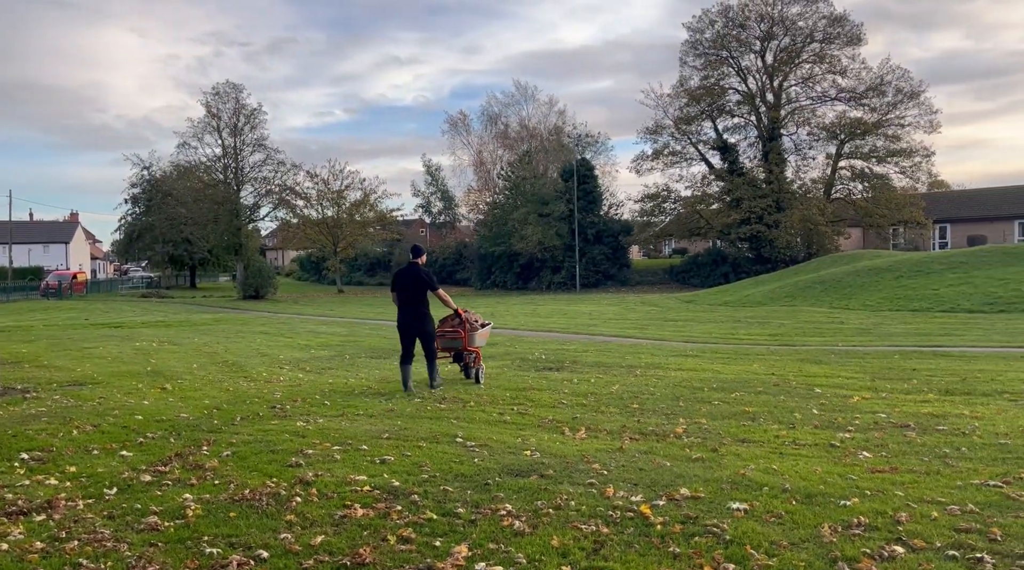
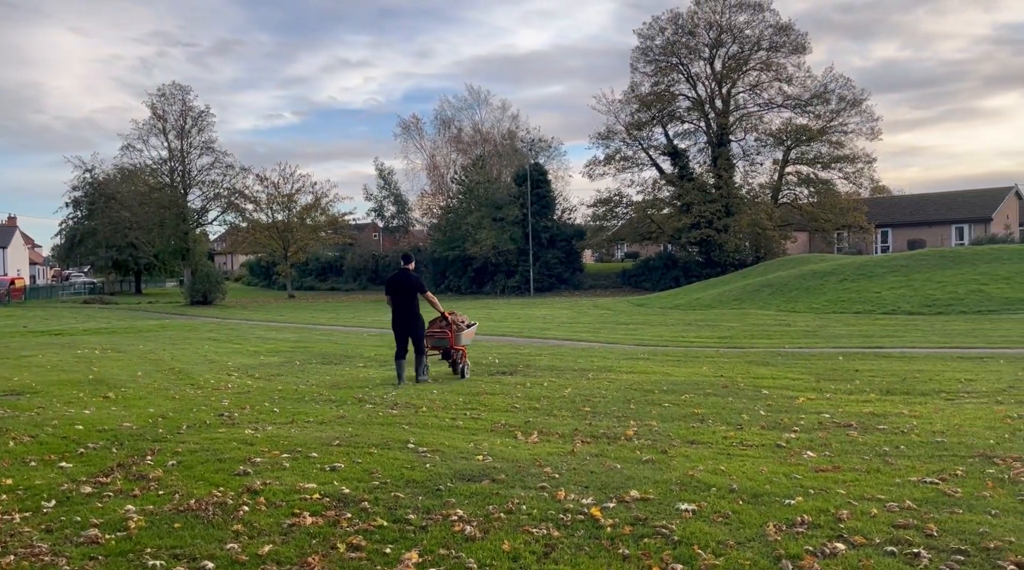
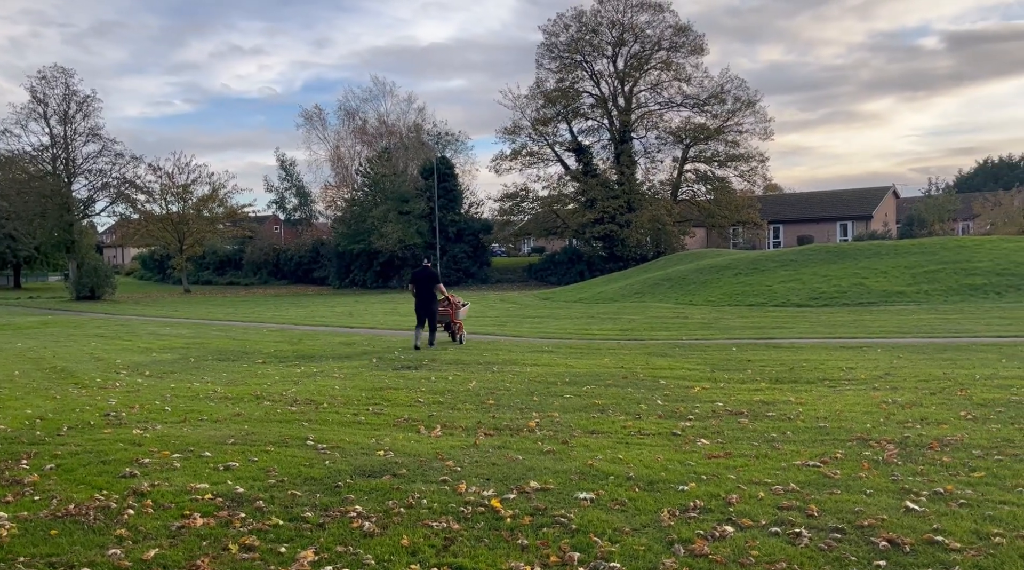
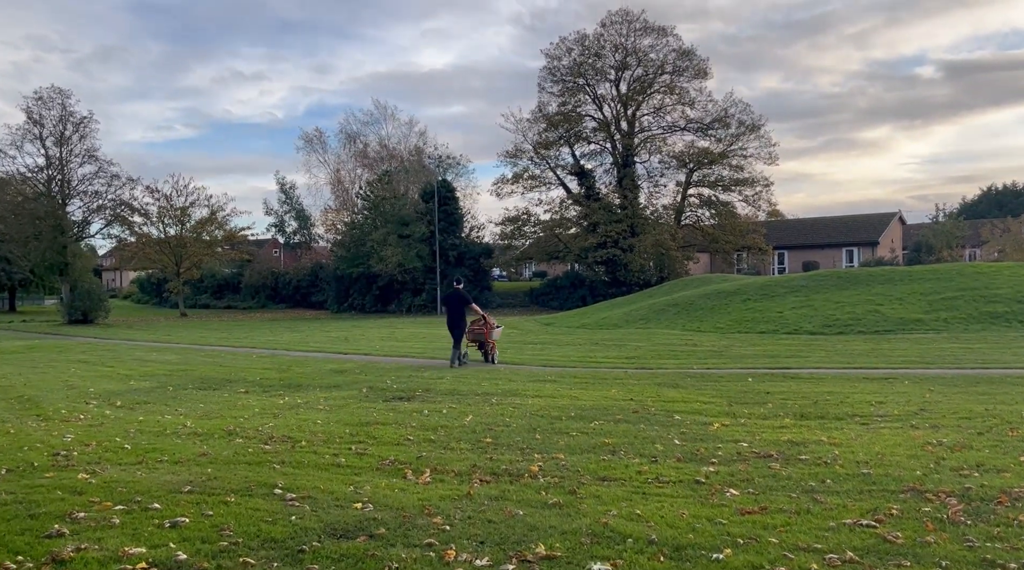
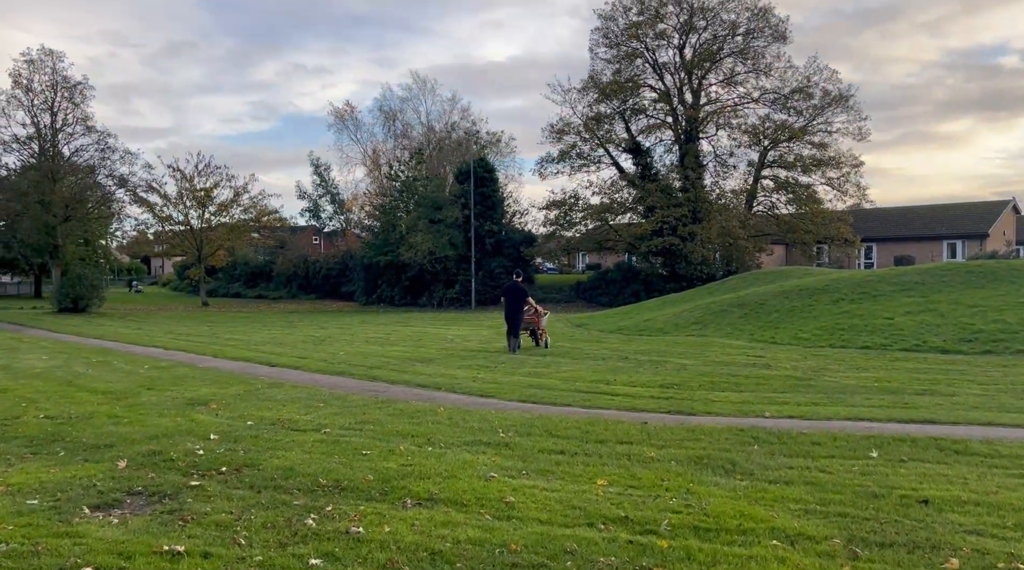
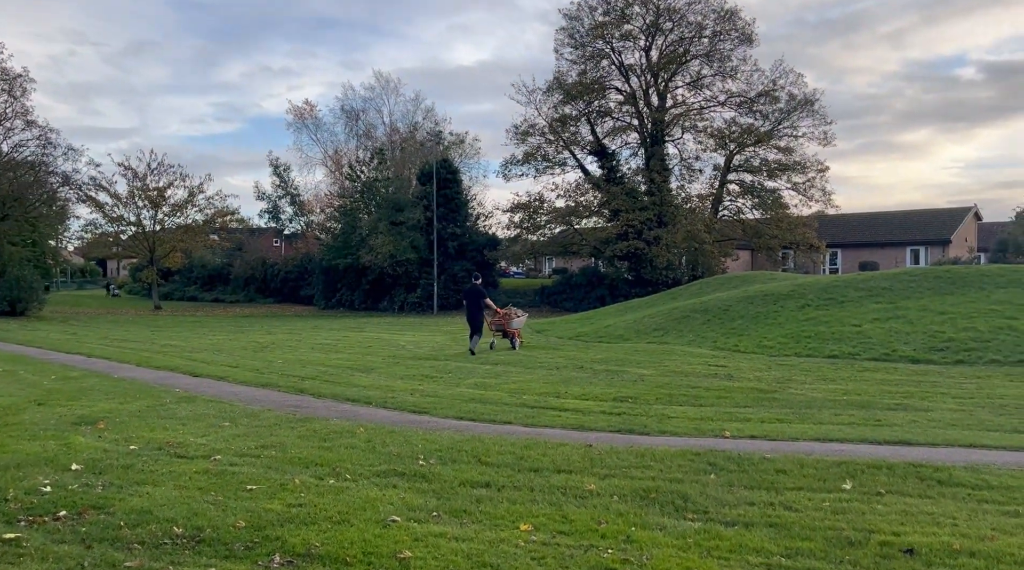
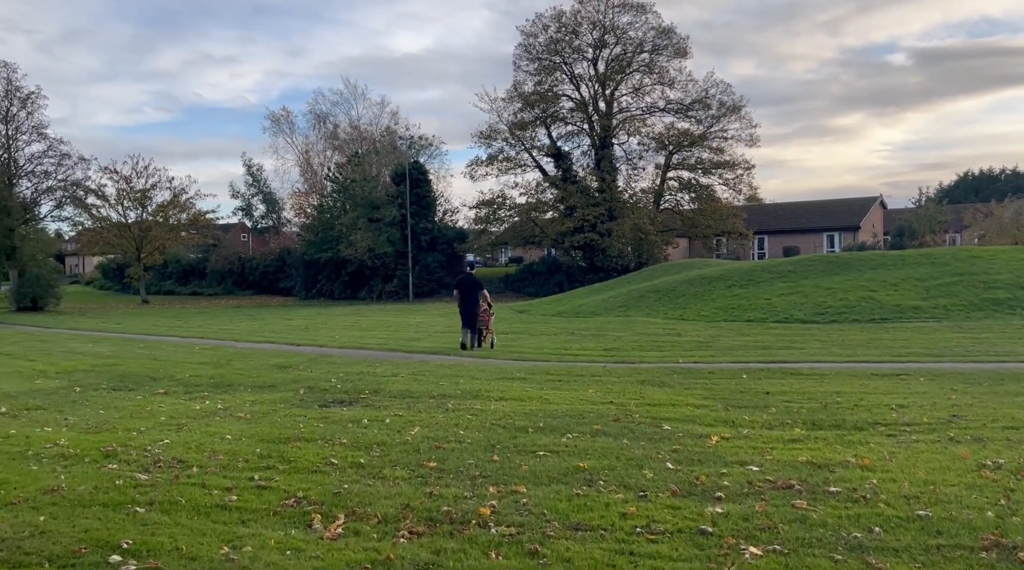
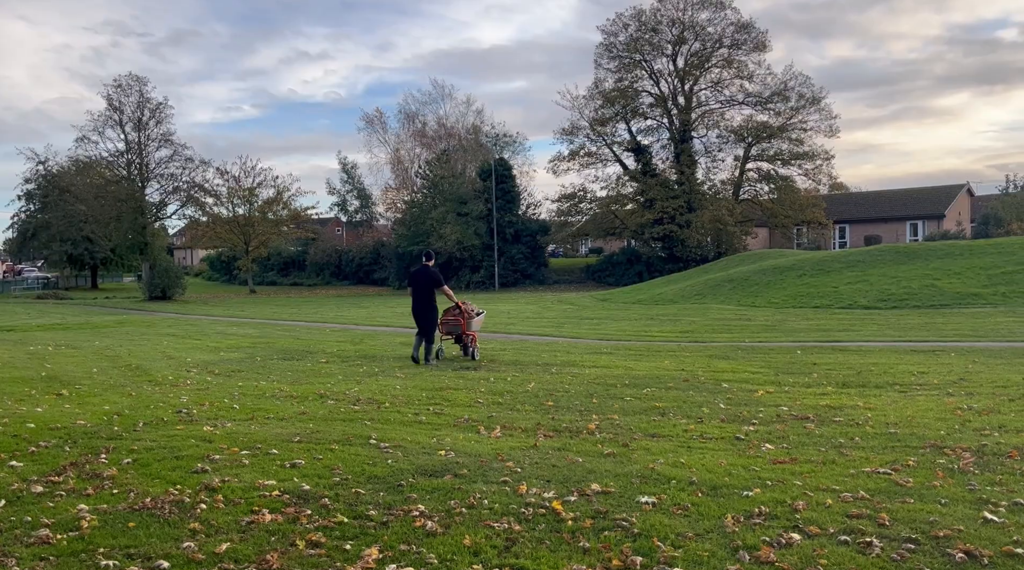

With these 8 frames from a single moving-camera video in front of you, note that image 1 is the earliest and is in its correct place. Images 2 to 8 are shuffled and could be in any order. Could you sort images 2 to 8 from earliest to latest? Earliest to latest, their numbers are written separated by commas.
2, 8, 3, 4, 7, 5, 6
